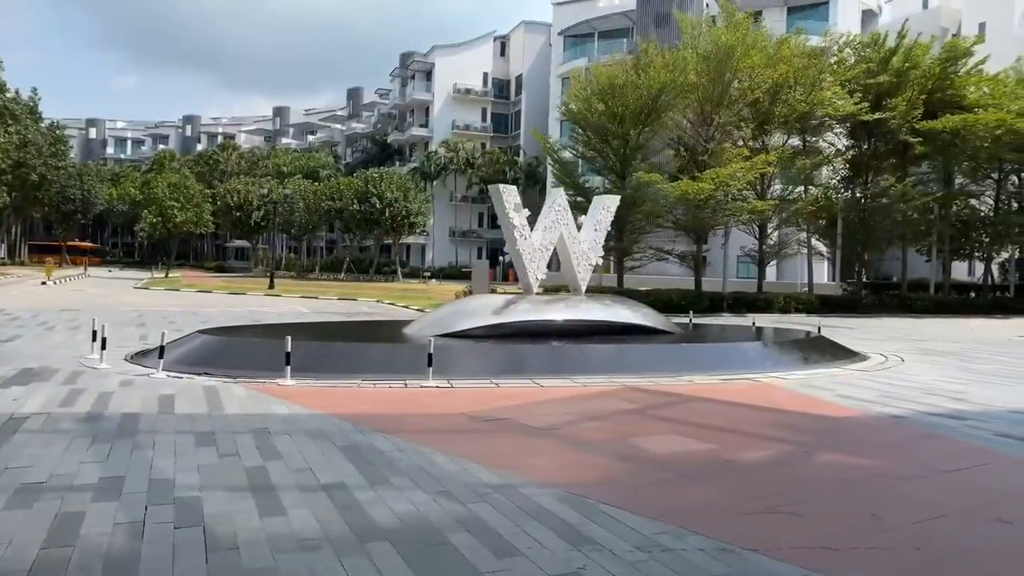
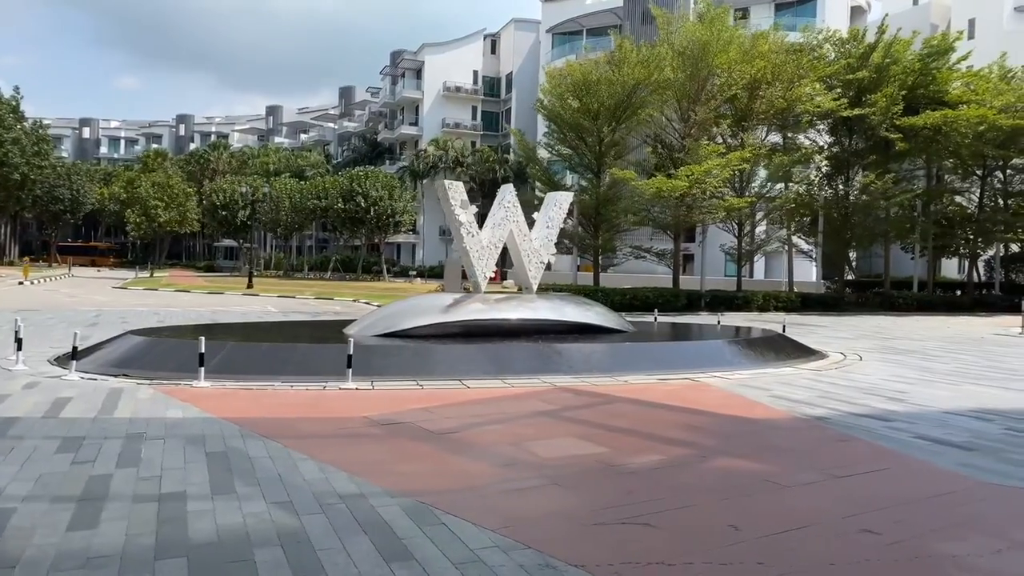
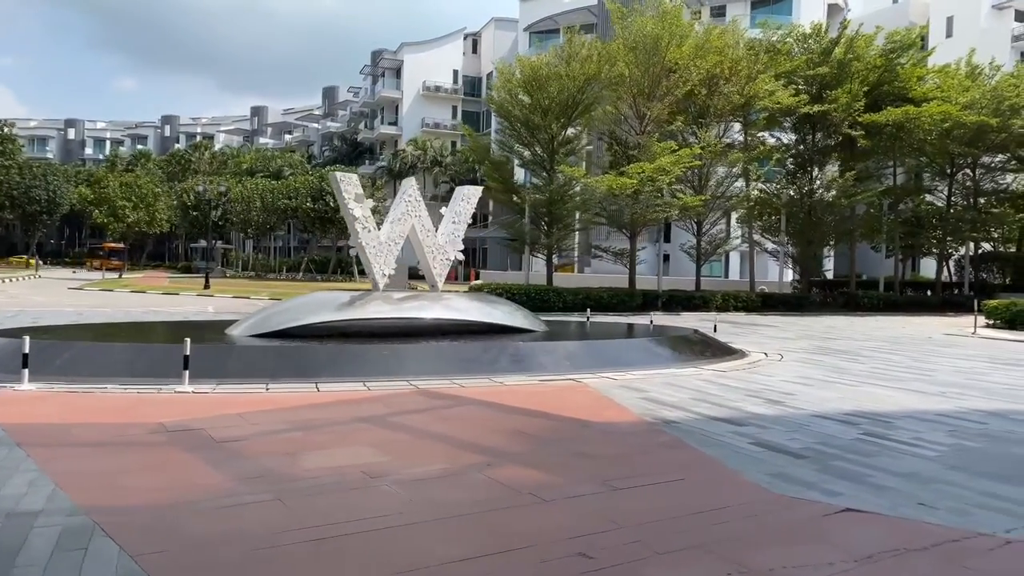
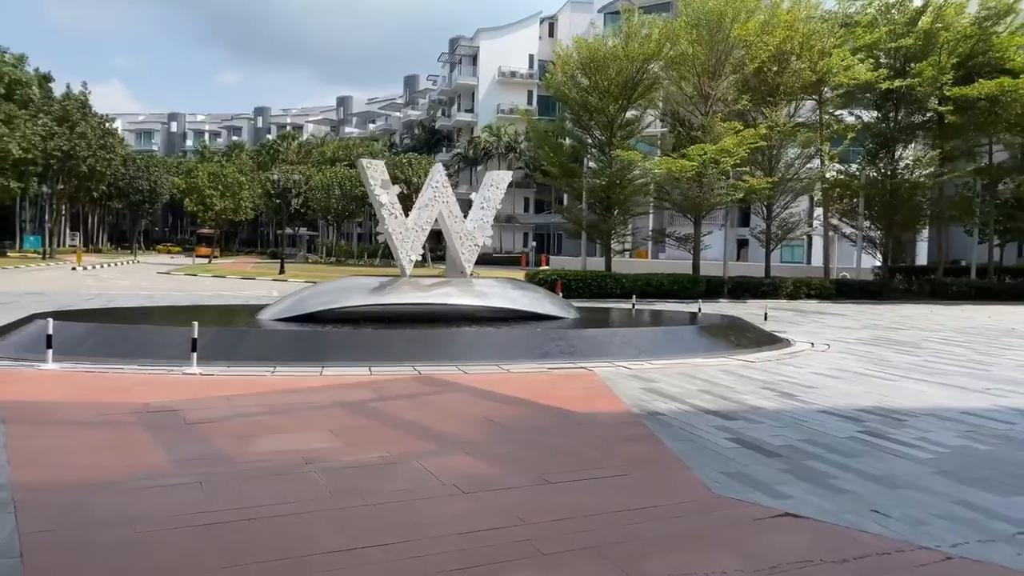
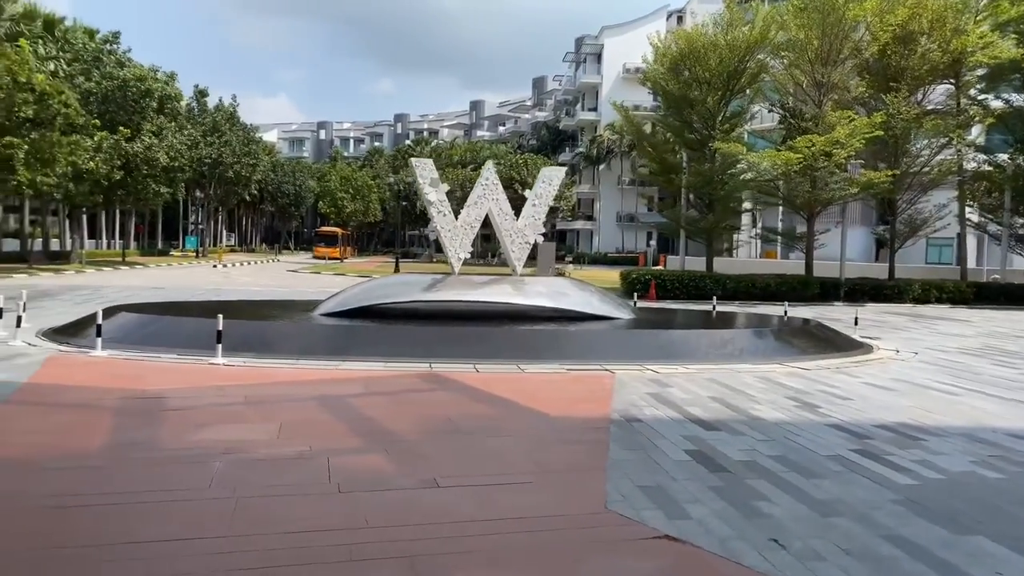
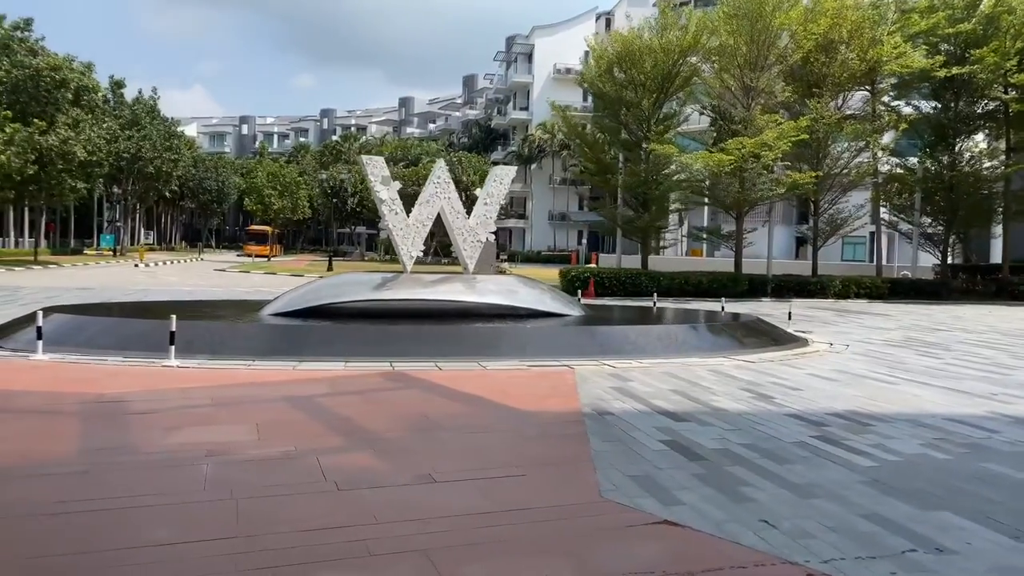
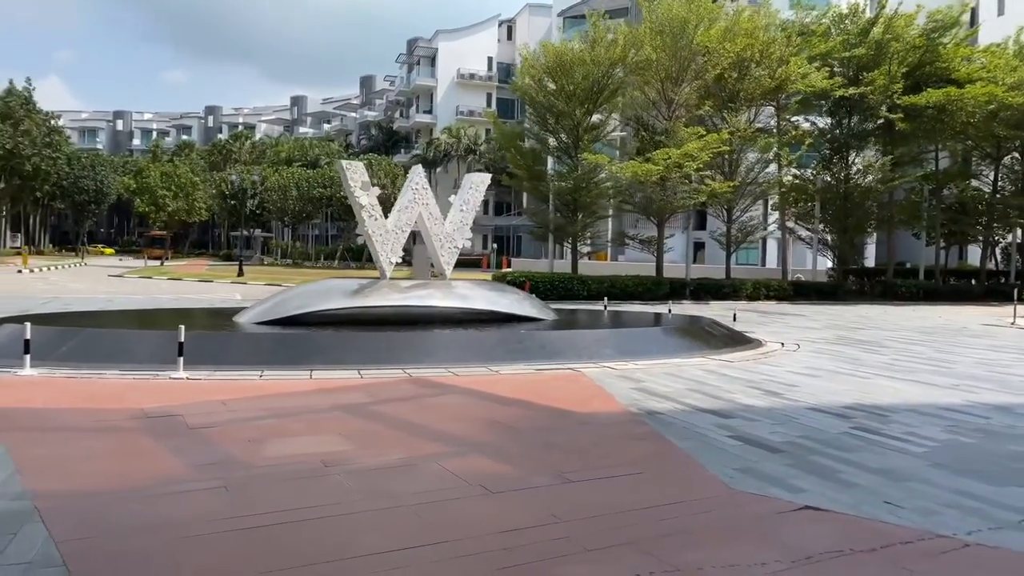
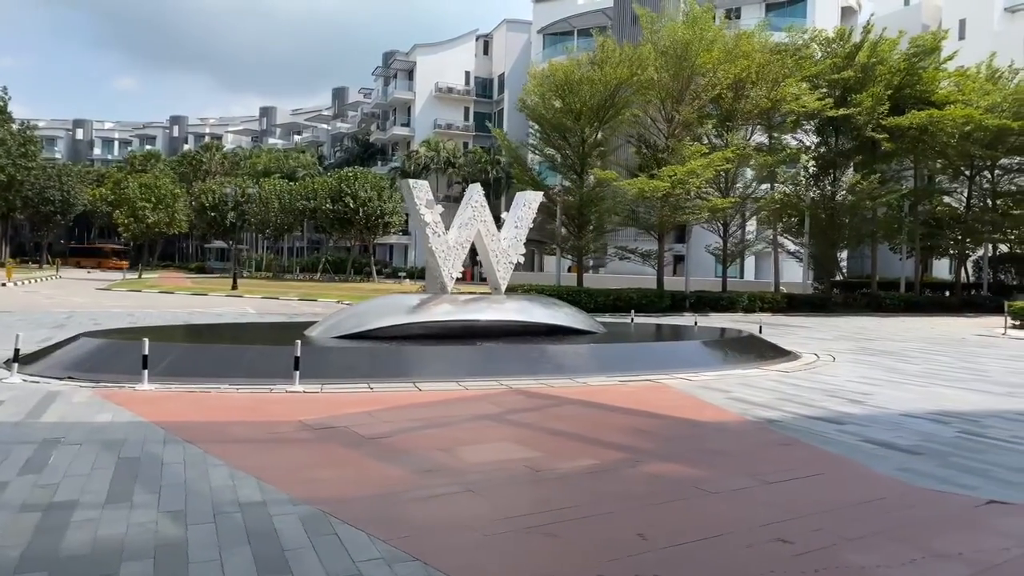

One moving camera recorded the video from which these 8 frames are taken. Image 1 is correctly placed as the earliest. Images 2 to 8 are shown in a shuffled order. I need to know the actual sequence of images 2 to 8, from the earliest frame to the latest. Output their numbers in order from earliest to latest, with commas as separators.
2, 8, 3, 7, 4, 6, 5
